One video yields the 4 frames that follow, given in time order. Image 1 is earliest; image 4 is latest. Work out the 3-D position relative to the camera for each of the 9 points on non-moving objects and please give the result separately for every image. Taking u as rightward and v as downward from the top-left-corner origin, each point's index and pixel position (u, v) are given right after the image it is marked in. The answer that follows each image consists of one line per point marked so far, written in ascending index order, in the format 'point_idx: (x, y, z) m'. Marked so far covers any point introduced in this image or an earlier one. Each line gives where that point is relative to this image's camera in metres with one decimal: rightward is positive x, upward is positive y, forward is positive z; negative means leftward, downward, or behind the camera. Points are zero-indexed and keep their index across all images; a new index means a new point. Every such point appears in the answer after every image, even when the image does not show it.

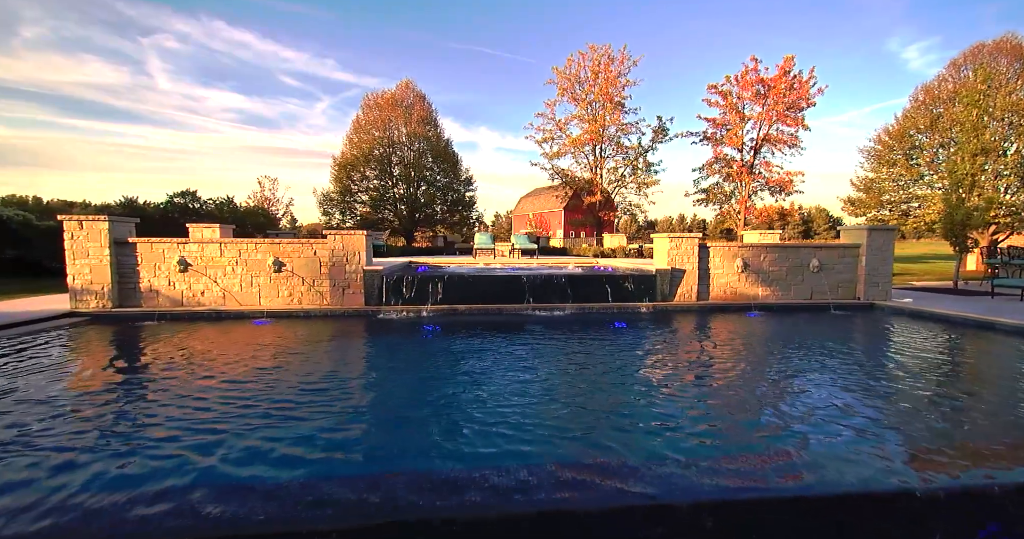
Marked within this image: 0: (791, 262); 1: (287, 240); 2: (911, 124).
0: (+6.3, +0.2, +10.2) m
1: (-4.5, +0.6, +8.9) m
2: (+18.0, +6.6, +20.1) m
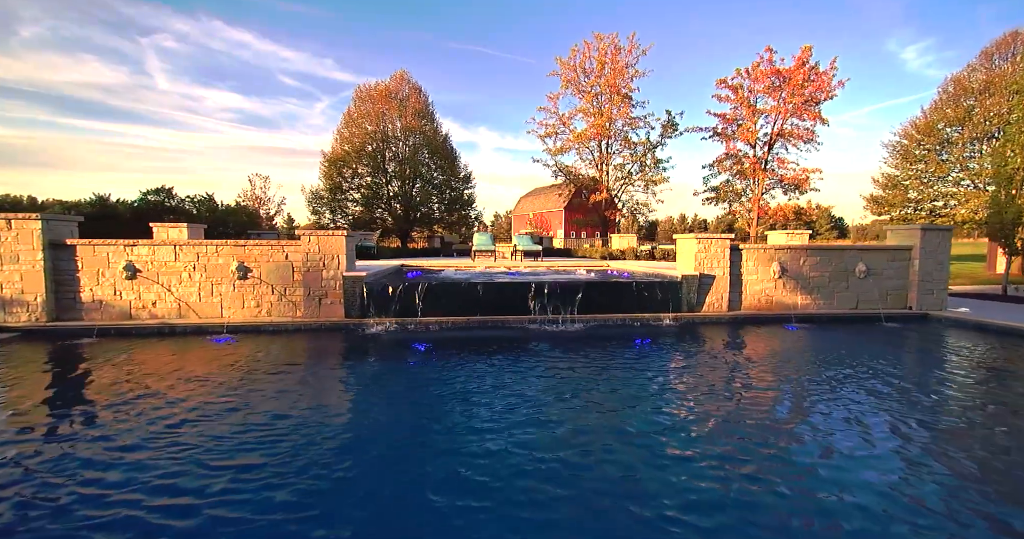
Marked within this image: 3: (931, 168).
0: (+6.4, +0.1, +8.9) m
1: (-4.4, +0.5, +7.7) m
2: (+18.0, +6.5, +18.9) m
3: (+17.2, +4.2, +18.5) m
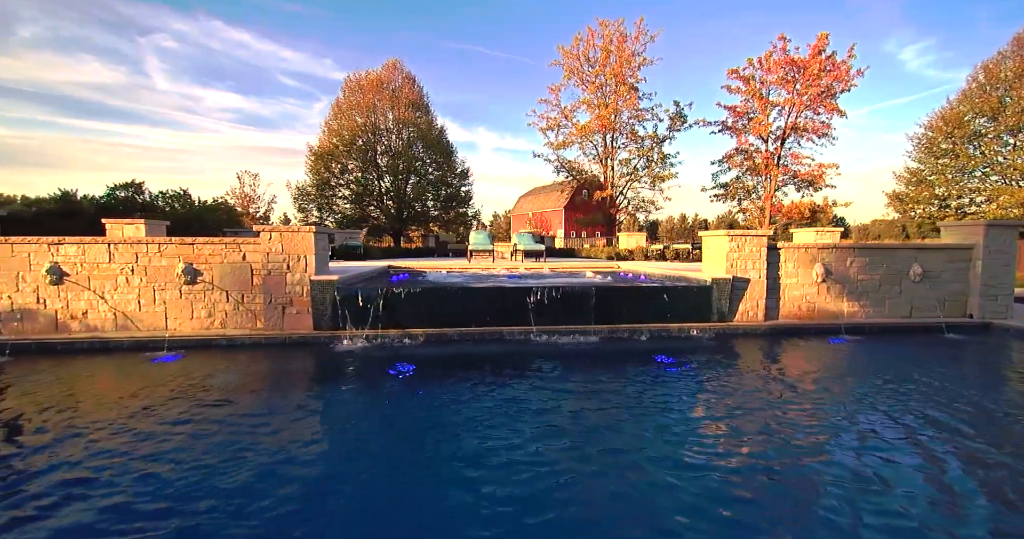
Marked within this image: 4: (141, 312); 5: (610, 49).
0: (+6.4, 0.0, +7.7) m
1: (-4.4, +0.4, +6.4) m
2: (+18.0, +6.4, +17.7) m
3: (+17.2, +4.1, +17.3) m
4: (-5.3, -0.6, +6.5) m
5: (+4.4, +9.8, +19.9) m
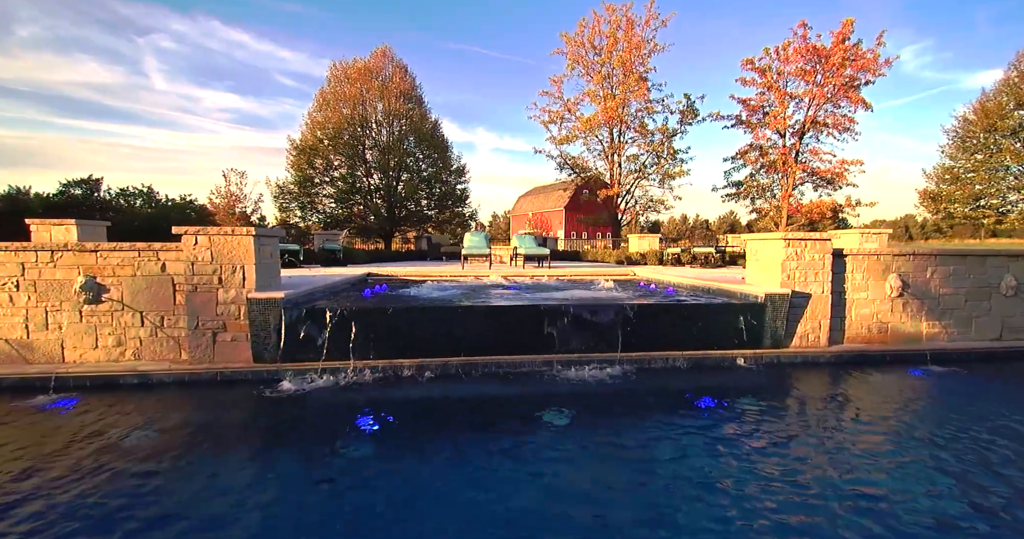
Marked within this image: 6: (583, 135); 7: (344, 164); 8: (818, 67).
0: (+6.4, -0.2, +6.3) m
1: (-4.4, +0.3, +4.9) m
2: (+18.0, +6.2, +16.3) m
3: (+17.2, +4.0, +15.8) m
4: (-5.3, -0.8, +5.0) m
5: (+4.3, +9.6, +18.4) m
6: (+3.1, +5.9, +19.7) m
7: (-7.3, +4.6, +19.8) m
8: (+13.4, +8.9, +19.7) m
